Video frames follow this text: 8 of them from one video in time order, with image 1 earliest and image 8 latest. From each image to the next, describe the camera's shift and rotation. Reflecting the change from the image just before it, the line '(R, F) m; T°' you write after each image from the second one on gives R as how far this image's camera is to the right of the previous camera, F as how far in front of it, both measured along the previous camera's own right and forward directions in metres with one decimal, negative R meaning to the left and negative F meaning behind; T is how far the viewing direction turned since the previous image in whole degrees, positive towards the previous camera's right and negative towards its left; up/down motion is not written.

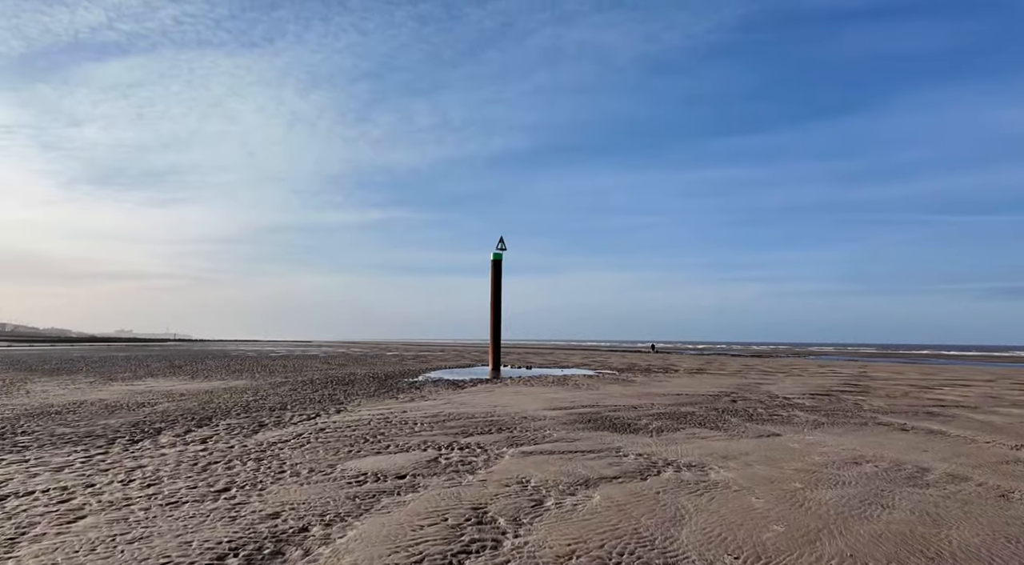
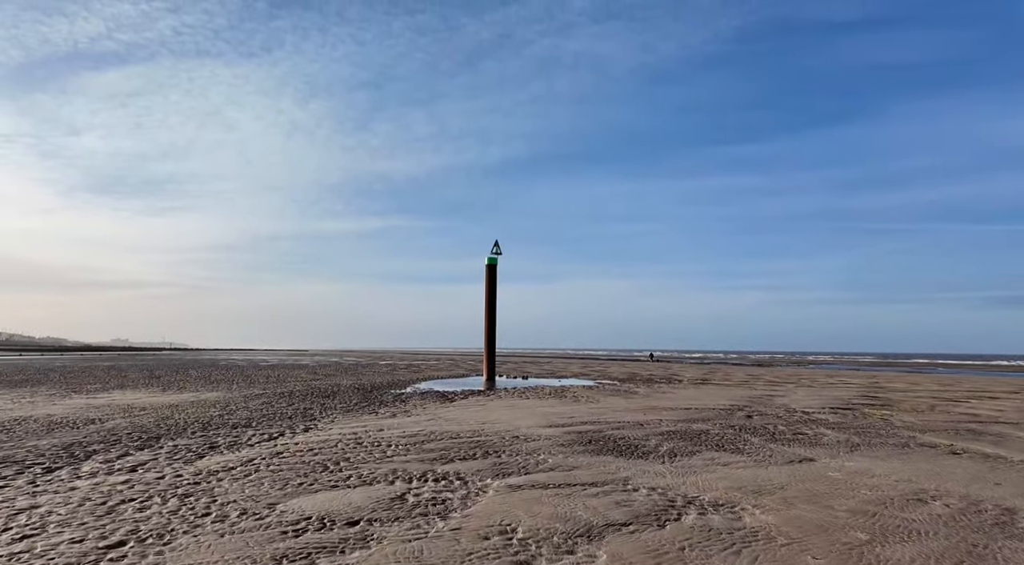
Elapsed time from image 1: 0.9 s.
(+0.1, +1.5) m; 0°
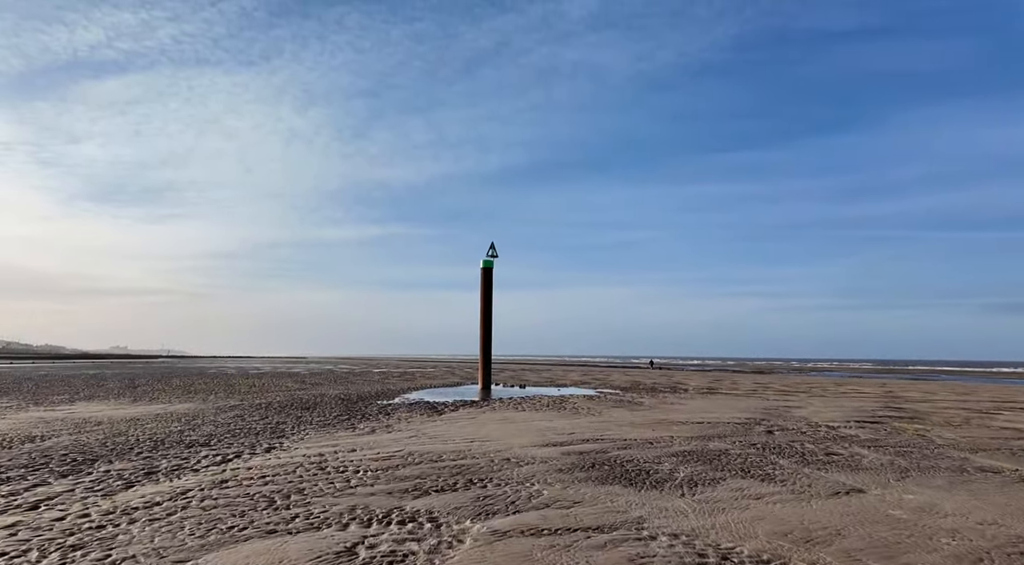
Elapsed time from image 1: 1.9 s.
(+0.1, +1.5) m; 0°
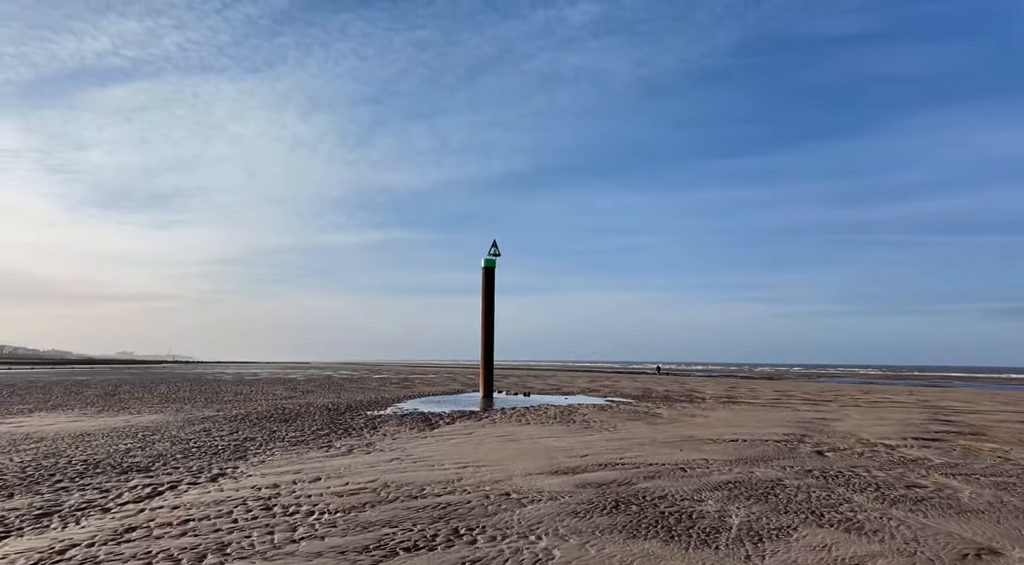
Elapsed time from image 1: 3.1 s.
(0.0, +2.0) m; 0°
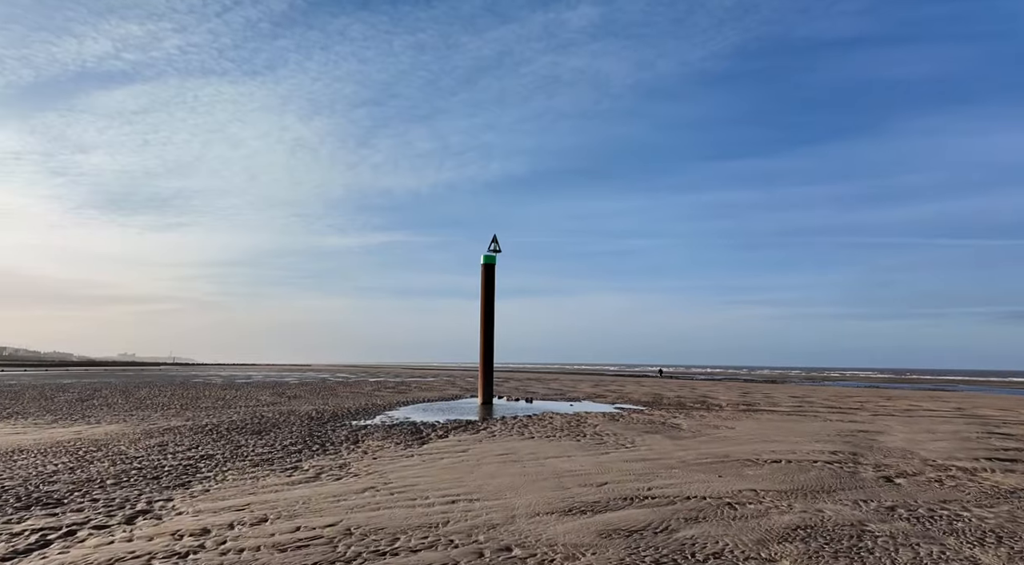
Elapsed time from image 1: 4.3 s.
(0.0, +2.0) m; 0°
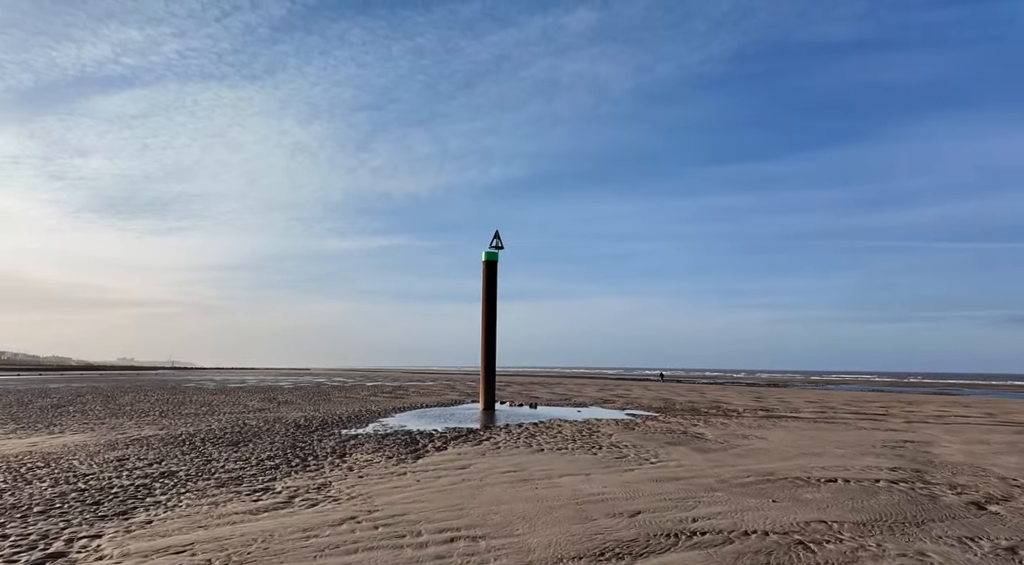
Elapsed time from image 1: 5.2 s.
(-0.1, +1.6) m; 0°
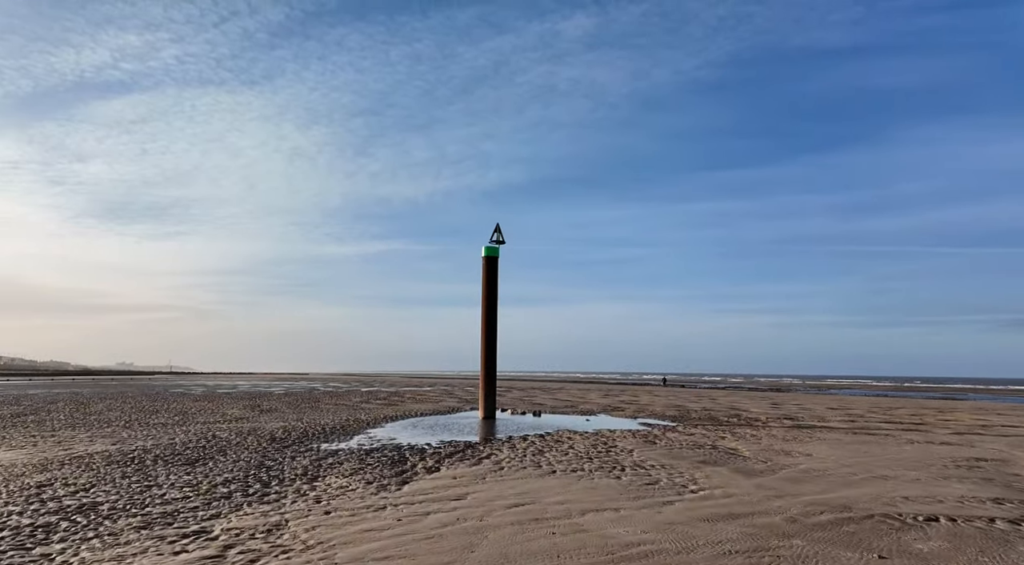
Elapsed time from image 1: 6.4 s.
(-0.1, +2.0) m; 0°
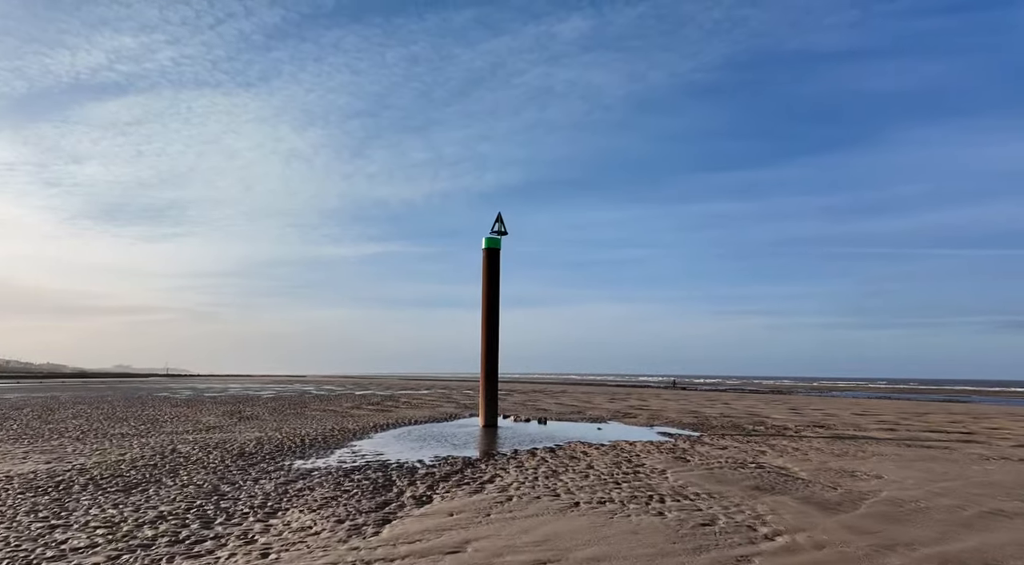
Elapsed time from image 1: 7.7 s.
(-0.2, +2.2) m; 0°
